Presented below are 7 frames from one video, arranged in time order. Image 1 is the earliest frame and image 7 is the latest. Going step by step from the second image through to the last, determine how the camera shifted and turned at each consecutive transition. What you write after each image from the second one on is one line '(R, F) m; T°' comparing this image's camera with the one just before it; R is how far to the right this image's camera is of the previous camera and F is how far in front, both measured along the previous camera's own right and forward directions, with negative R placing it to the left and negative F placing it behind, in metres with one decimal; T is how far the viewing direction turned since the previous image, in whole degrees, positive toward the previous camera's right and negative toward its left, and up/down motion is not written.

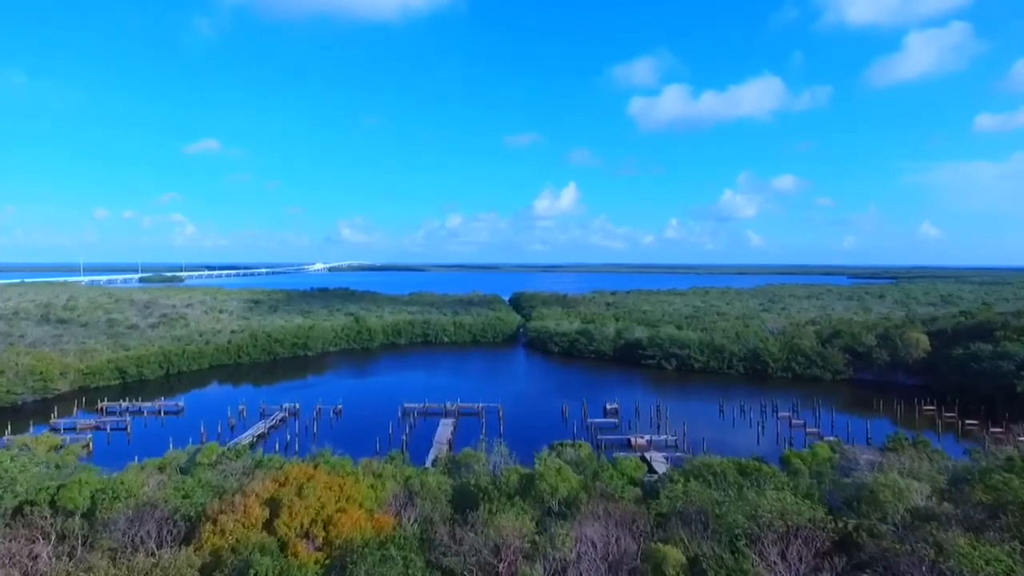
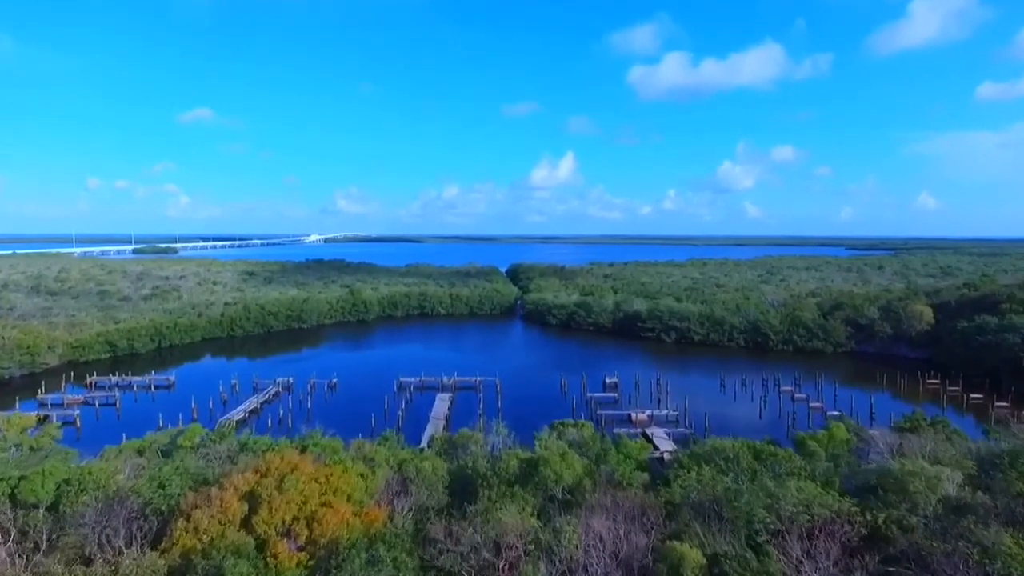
(-0.1, +1.2) m; 0°
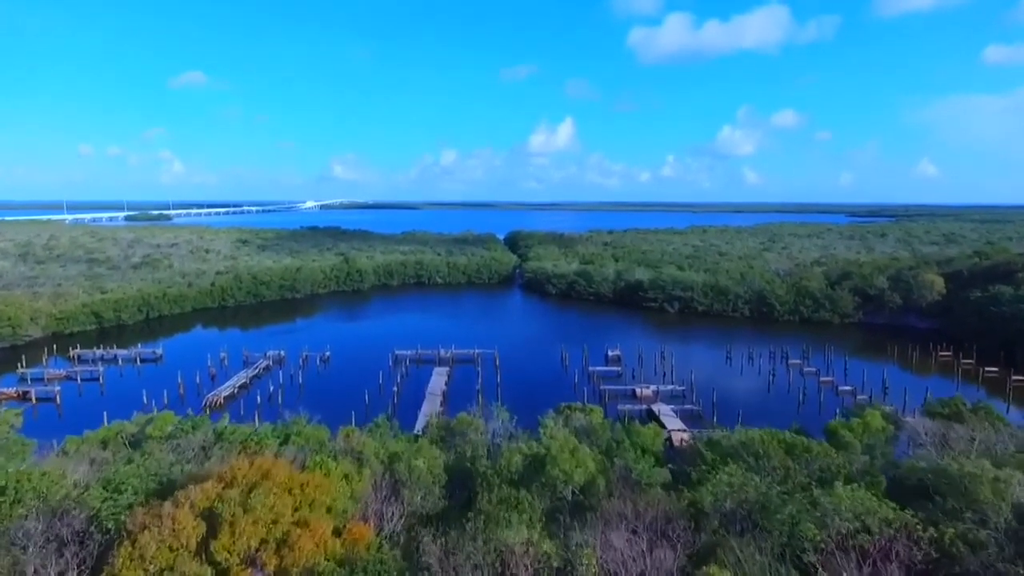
(-0.2, +1.9) m; 0°
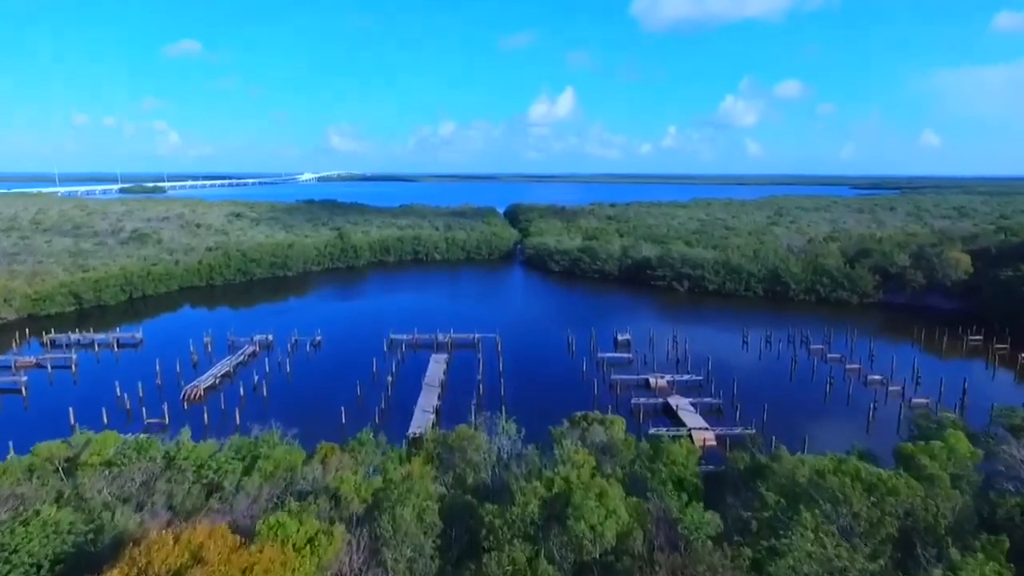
(-0.2, +3.0) m; 0°
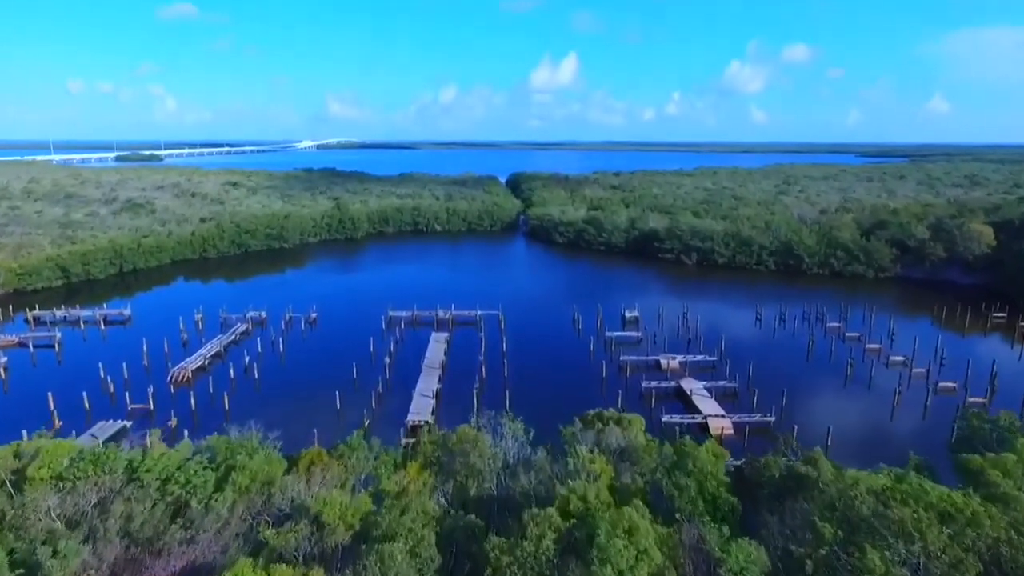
(-0.1, +1.9) m; 0°
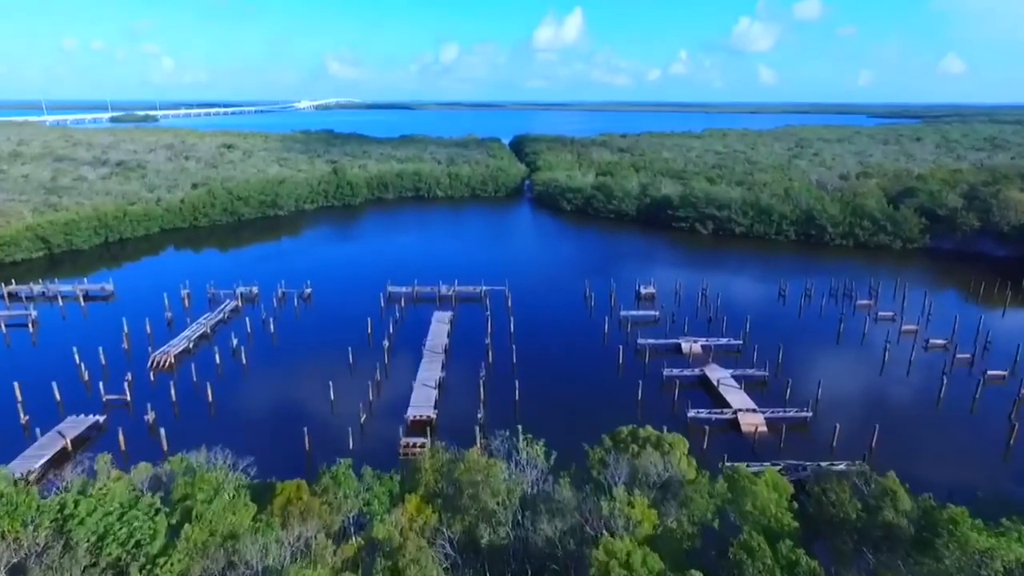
(-0.3, +2.7) m; 0°
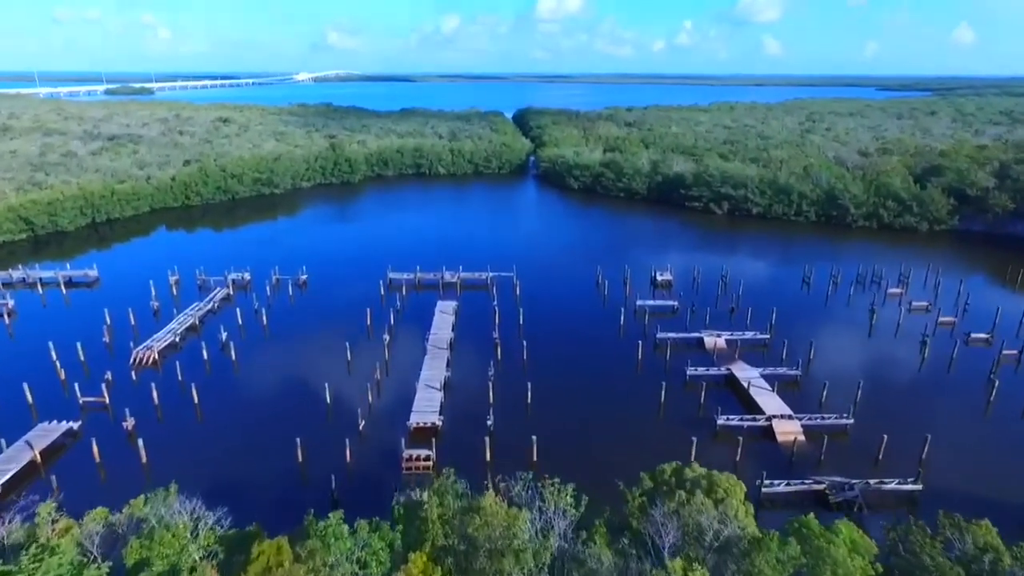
(-0.4, +2.3) m; 0°
